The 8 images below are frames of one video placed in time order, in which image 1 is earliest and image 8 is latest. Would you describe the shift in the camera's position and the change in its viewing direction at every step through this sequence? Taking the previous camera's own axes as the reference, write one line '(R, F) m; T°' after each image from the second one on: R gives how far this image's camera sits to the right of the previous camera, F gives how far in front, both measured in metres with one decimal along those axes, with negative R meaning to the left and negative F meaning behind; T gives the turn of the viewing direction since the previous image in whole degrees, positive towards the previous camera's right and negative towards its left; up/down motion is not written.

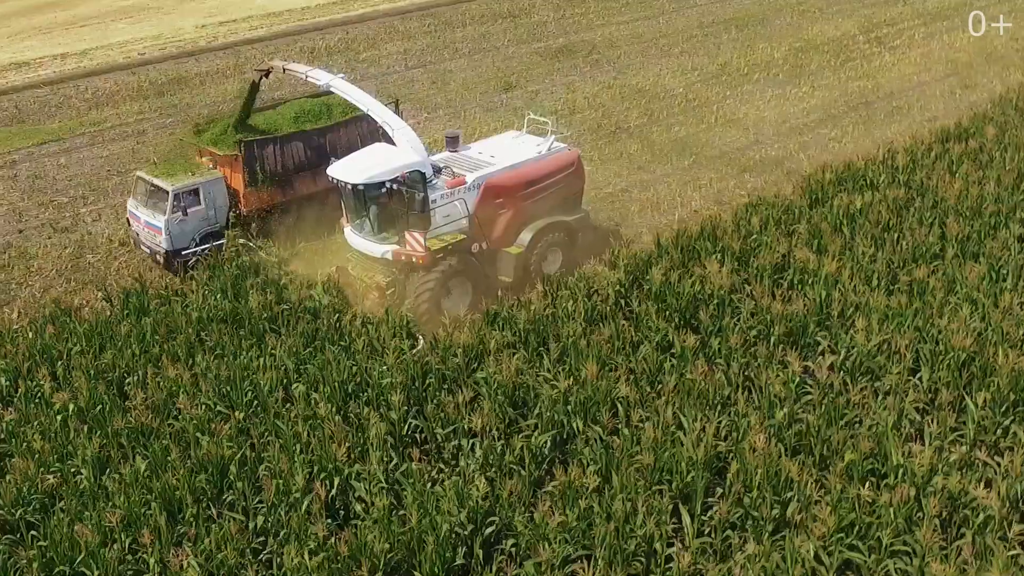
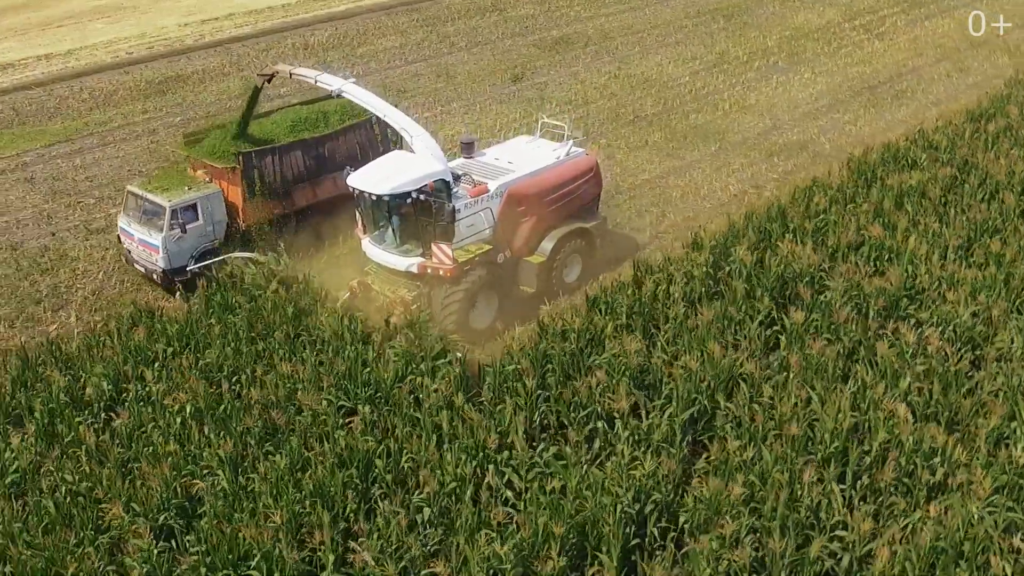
(-1.9, +0.1) m; +5°
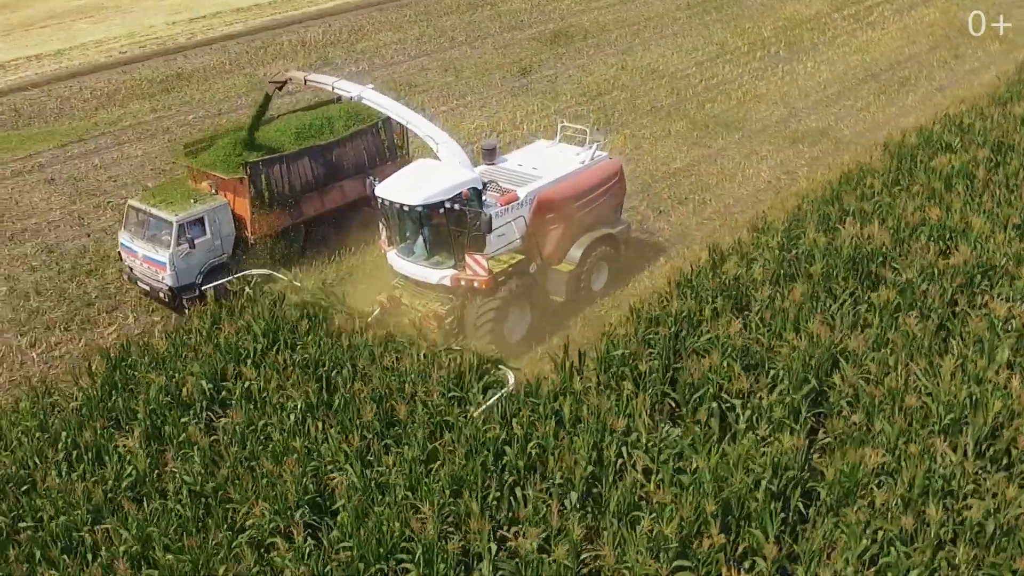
(-1.6, +0.1) m; +4°
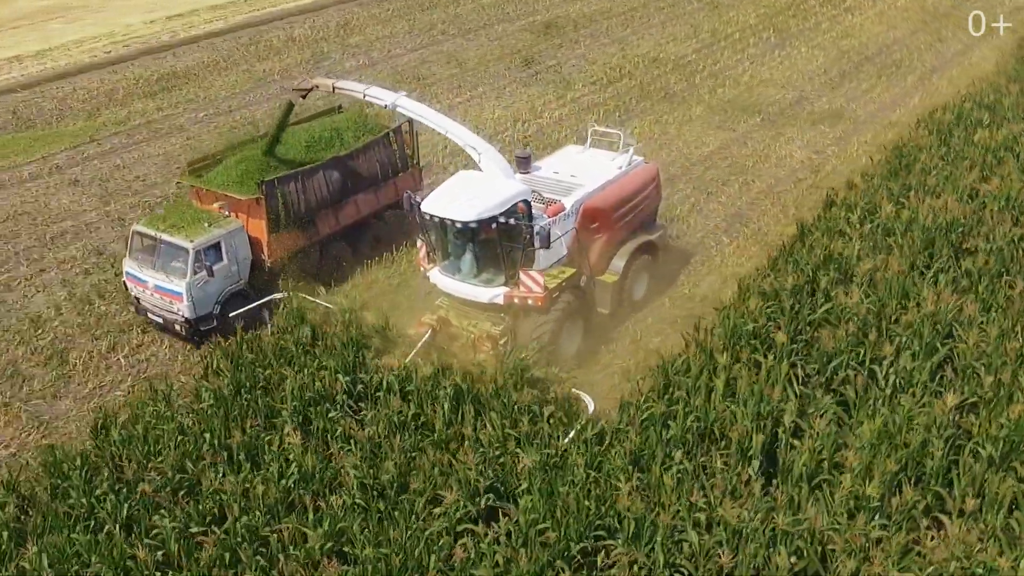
(-2.2, +0.2) m; +6°
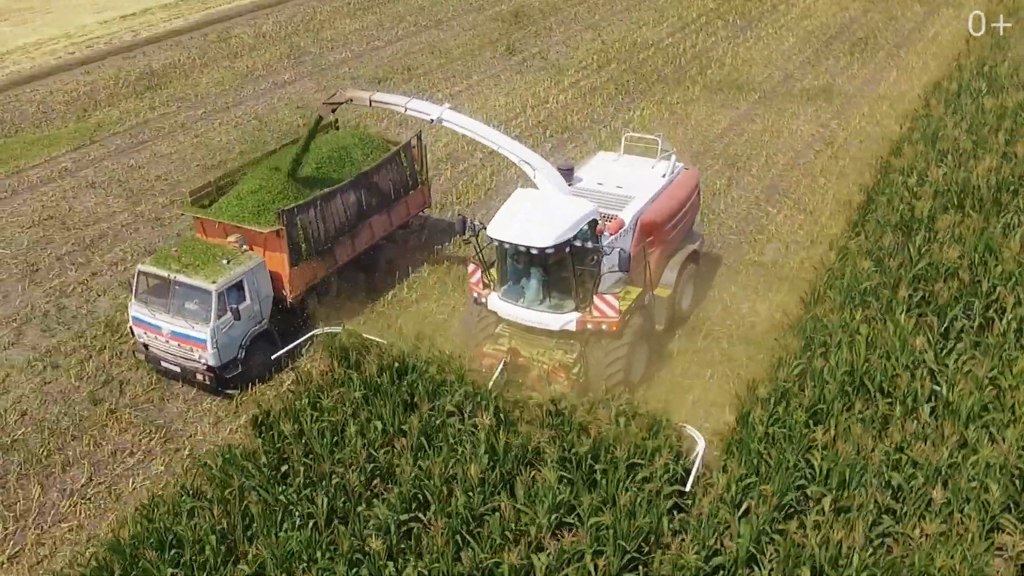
(-2.5, +0.2) m; +7°
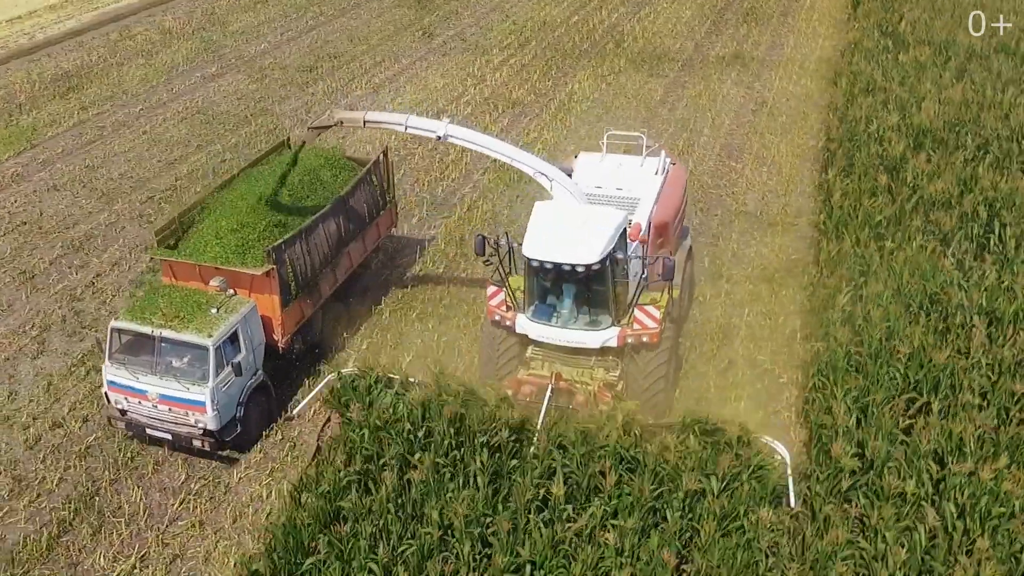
(-2.5, 0.0) m; +10°
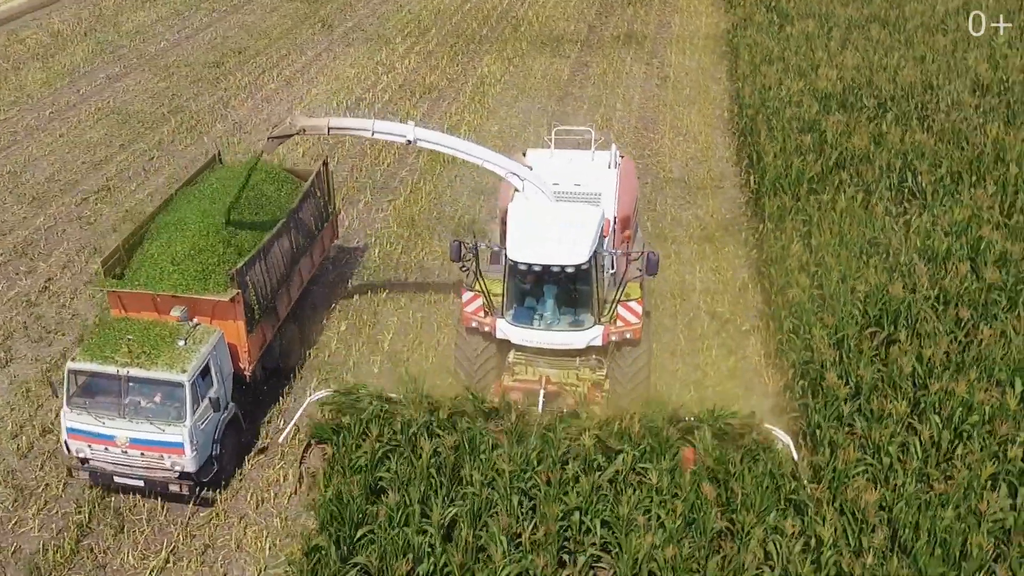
(-1.3, -0.3) m; +8°
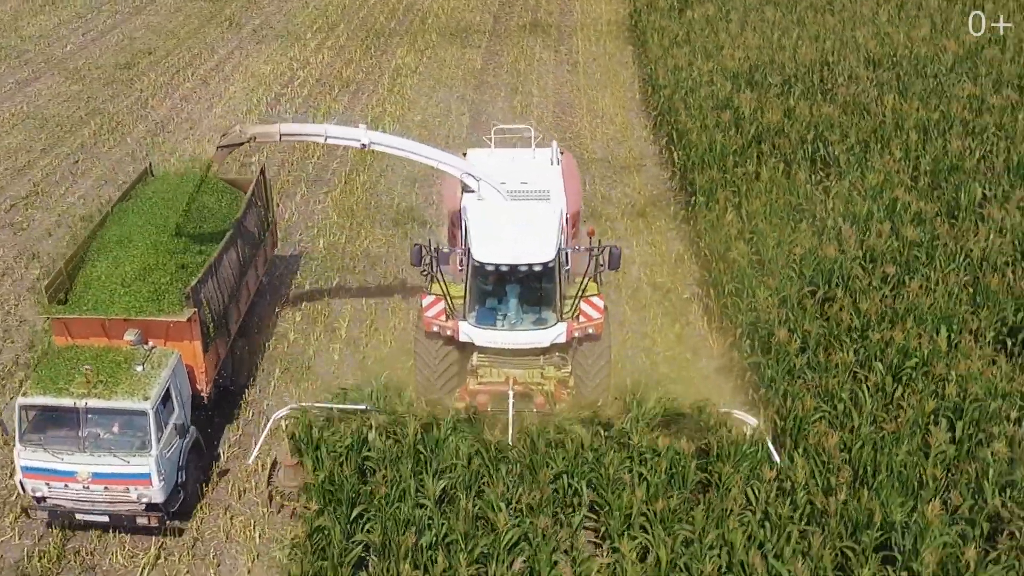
(-0.7, -0.3) m; +6°
